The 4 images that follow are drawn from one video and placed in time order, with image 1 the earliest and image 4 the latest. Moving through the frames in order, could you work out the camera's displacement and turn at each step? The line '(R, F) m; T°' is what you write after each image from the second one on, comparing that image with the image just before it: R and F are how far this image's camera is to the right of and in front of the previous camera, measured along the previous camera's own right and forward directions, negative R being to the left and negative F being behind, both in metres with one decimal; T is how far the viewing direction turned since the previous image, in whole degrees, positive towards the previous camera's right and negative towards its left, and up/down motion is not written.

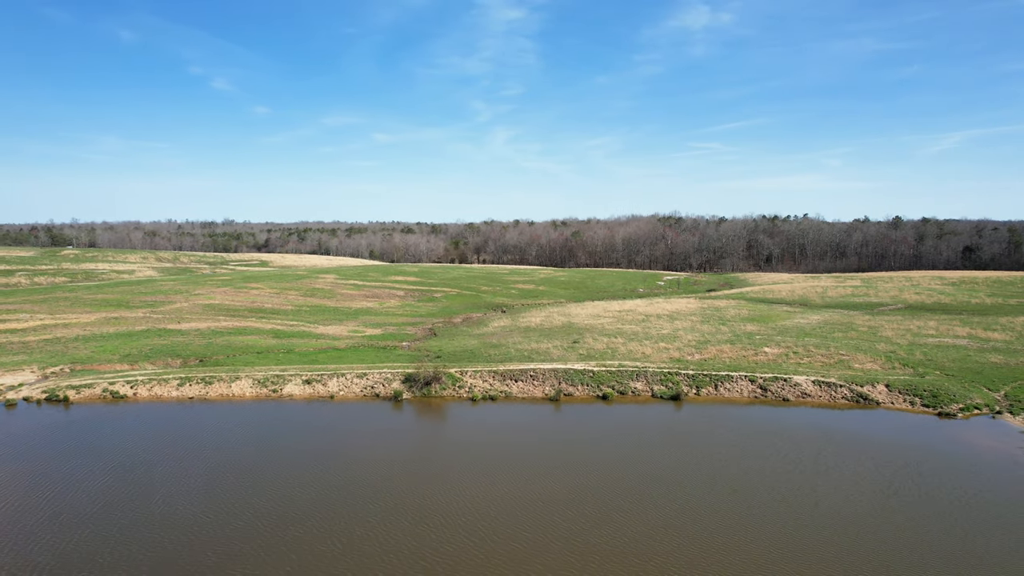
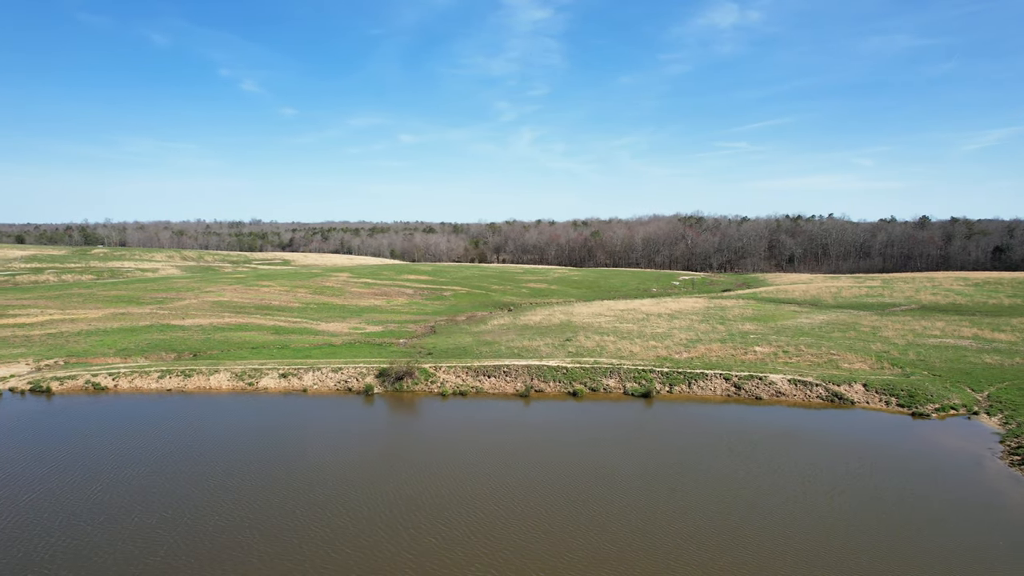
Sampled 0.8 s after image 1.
(+2.4, 0.0) m; -2°
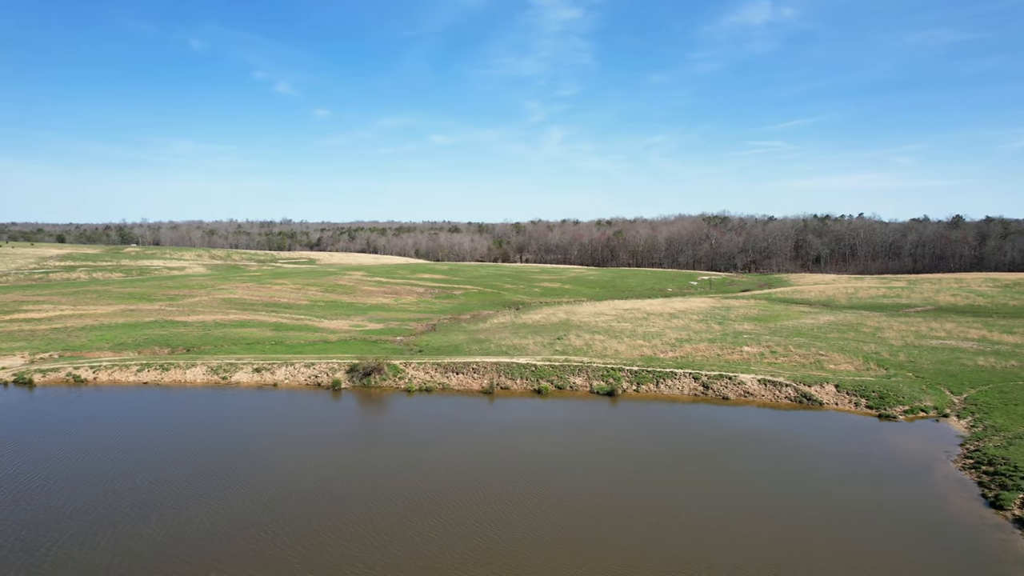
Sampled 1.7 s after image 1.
(+2.8, +0.1) m; -2°
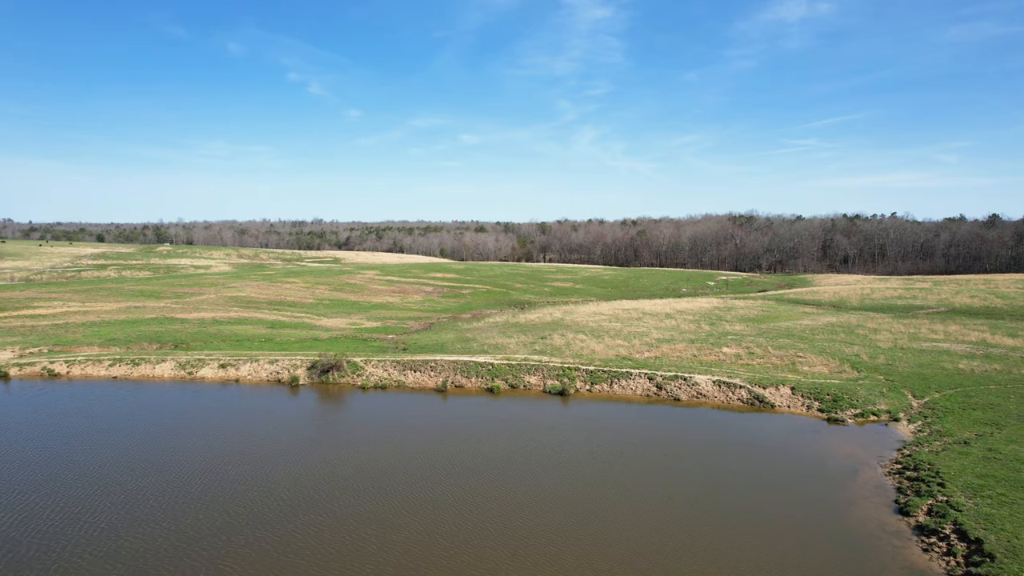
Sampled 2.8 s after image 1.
(+3.5, 0.0) m; -2°
